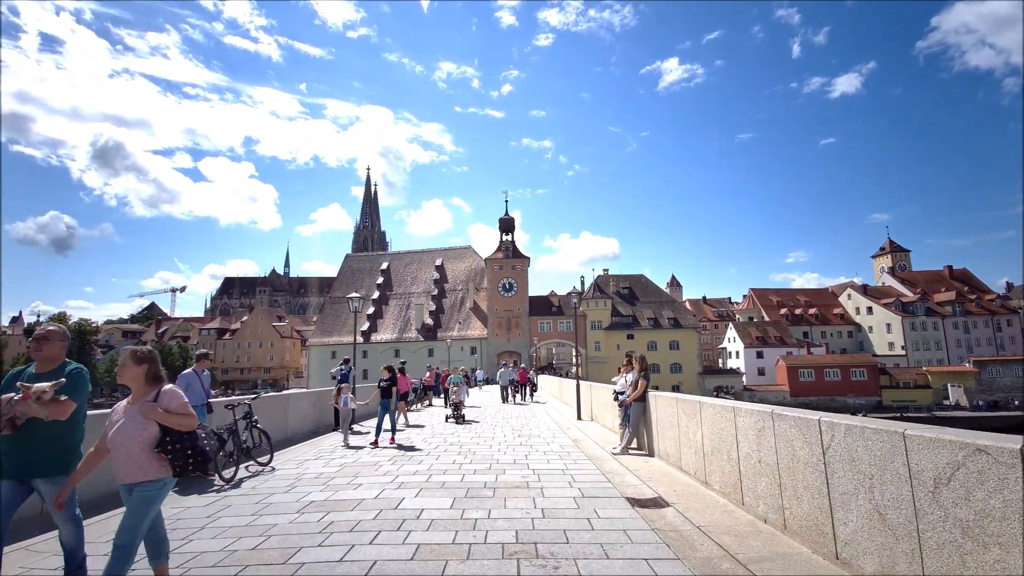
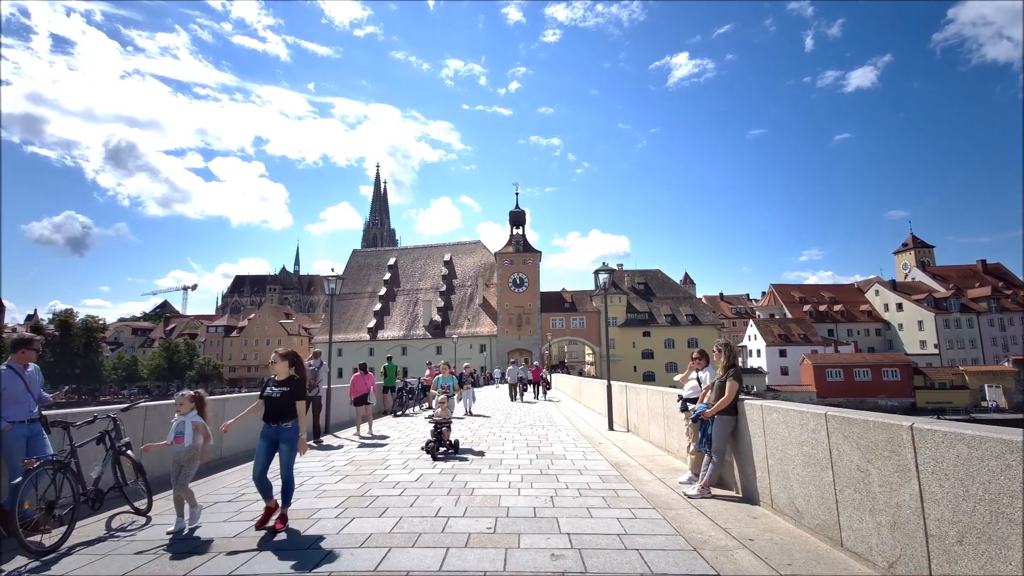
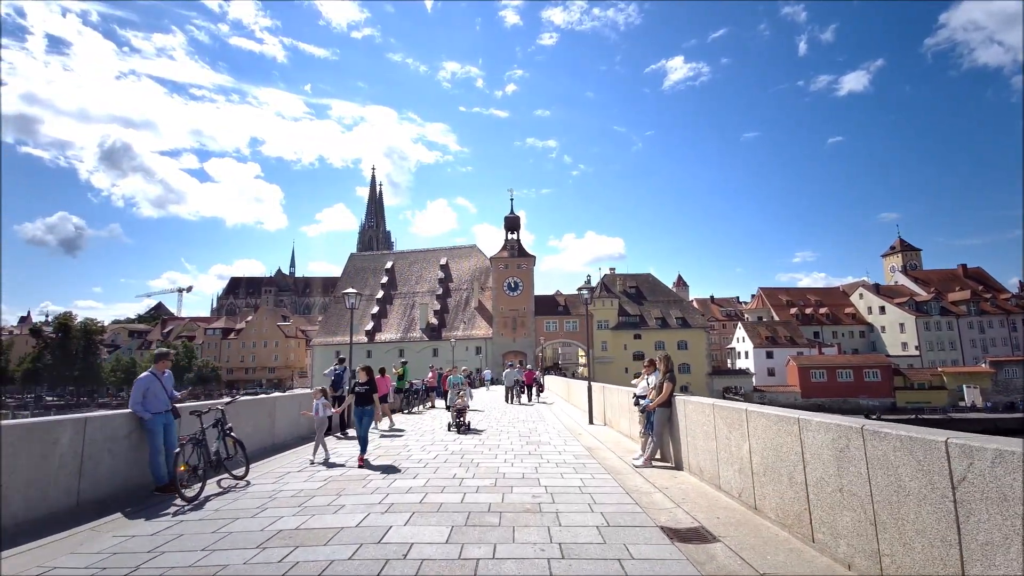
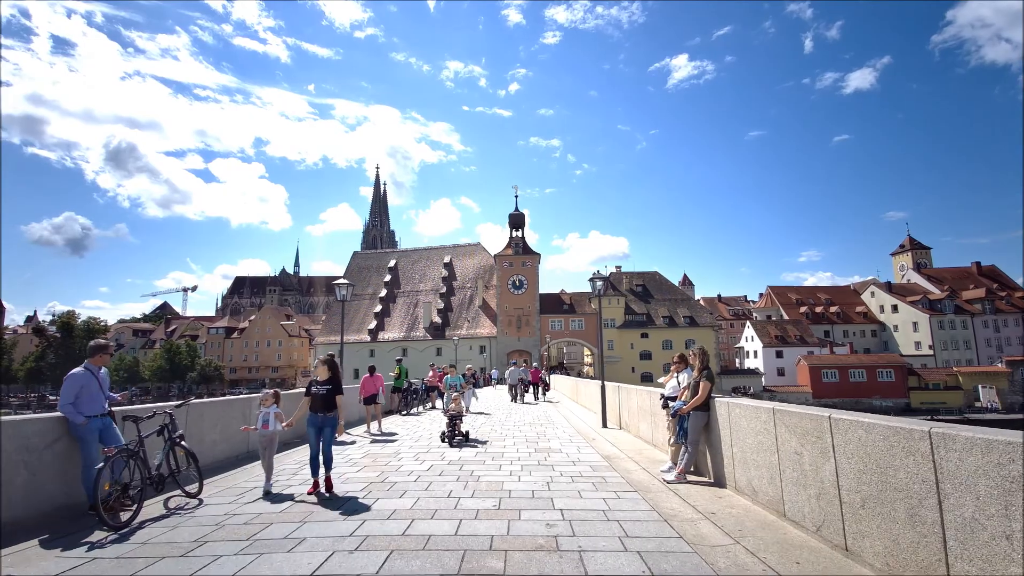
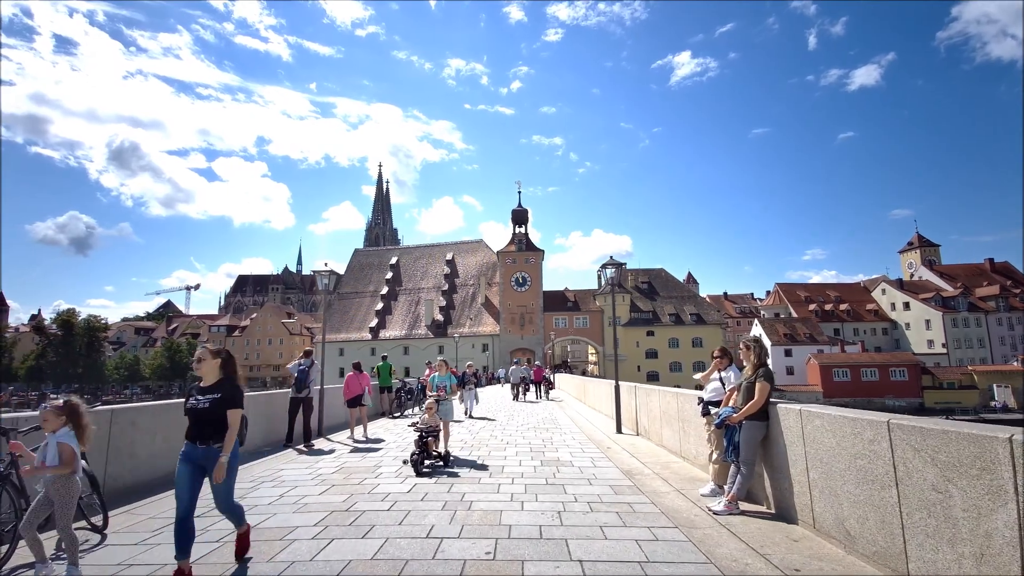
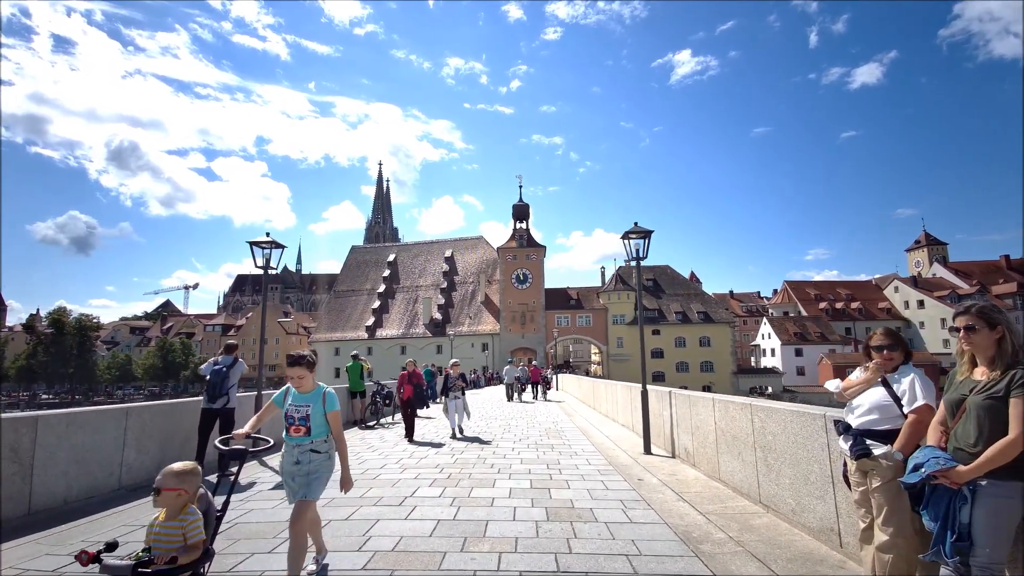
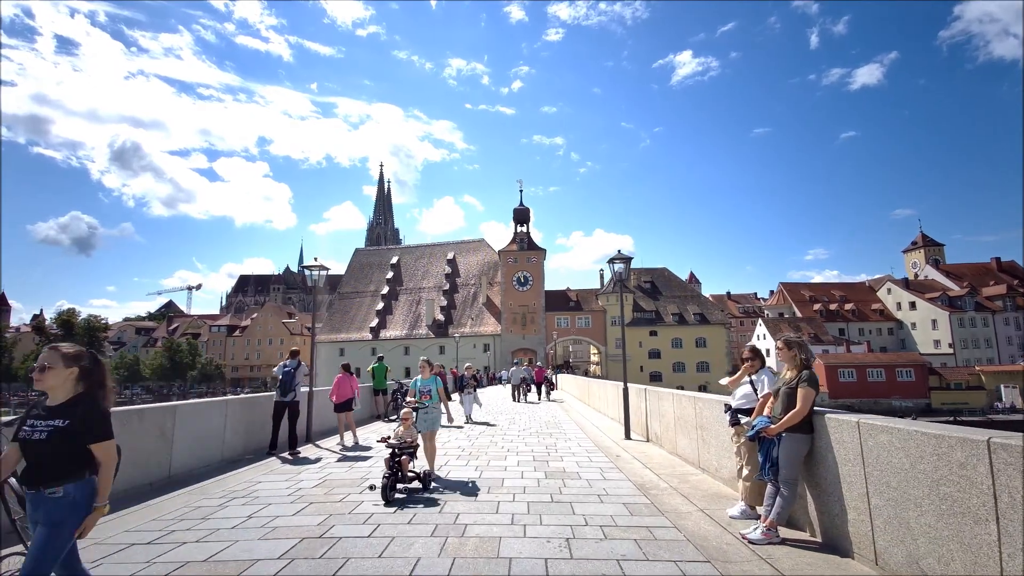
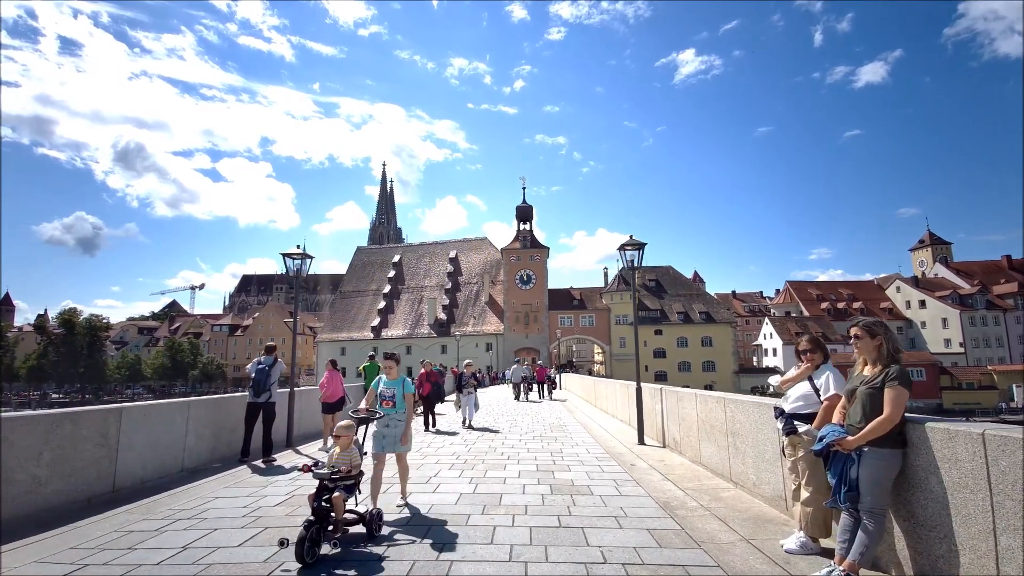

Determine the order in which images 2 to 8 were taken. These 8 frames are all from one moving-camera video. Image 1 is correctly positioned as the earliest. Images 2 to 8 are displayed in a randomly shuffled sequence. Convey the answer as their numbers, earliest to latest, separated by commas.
3, 4, 2, 5, 7, 8, 6
